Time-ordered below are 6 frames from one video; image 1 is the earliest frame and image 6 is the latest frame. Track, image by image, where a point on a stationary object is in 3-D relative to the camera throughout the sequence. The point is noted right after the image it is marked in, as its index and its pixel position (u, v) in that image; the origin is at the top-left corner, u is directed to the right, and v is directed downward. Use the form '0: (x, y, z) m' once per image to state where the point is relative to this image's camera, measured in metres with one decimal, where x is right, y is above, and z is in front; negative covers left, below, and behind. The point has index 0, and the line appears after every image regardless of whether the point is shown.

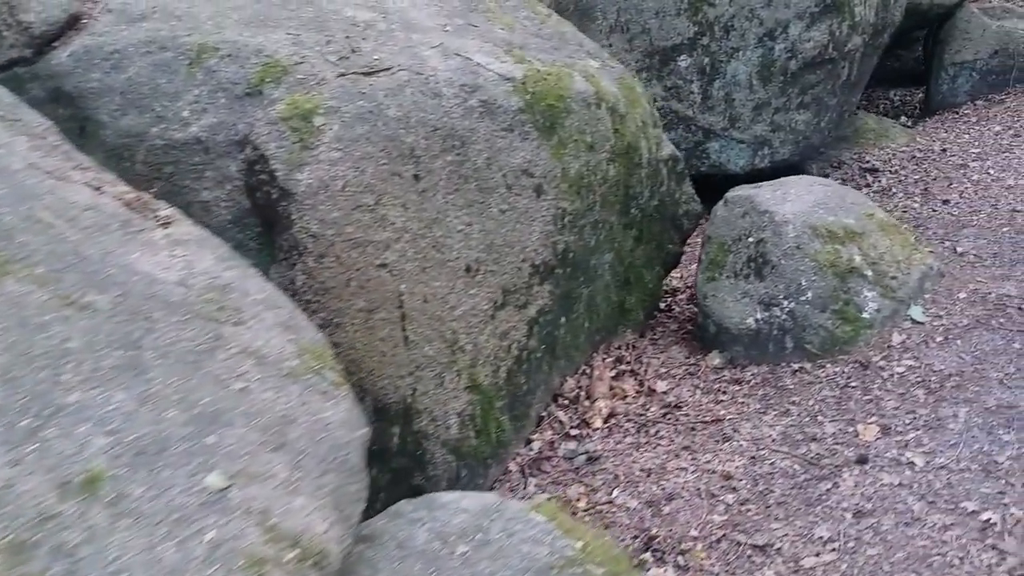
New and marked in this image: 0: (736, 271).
0: (+0.9, +0.1, +4.0) m
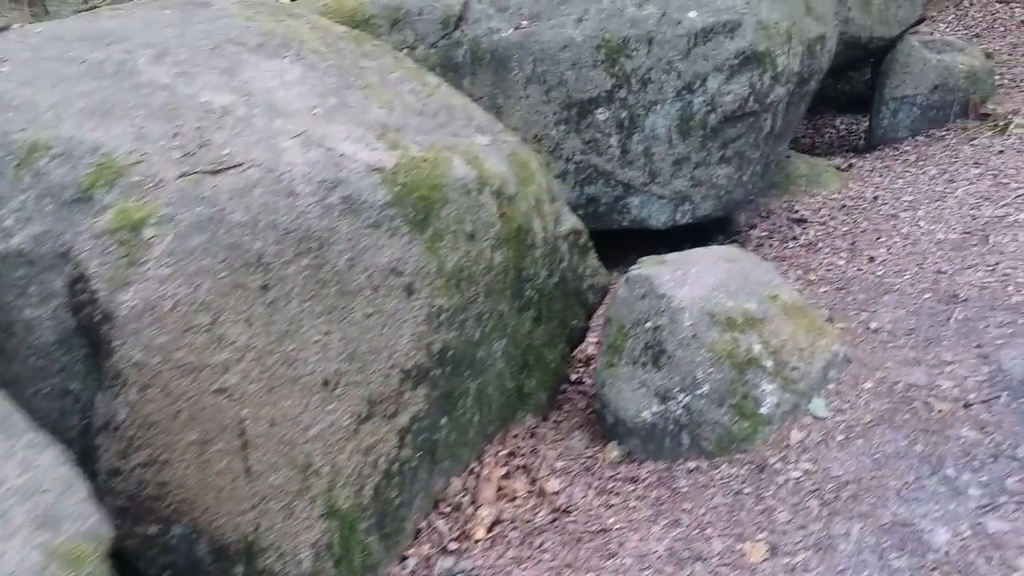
0: (+0.5, -0.3, +3.8) m
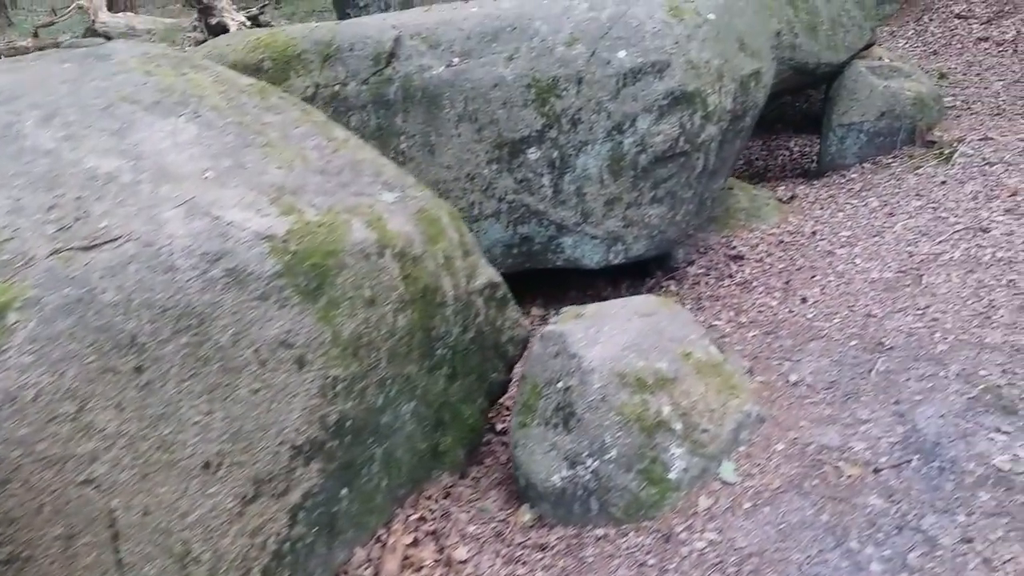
0: (+0.1, -0.5, +3.7) m
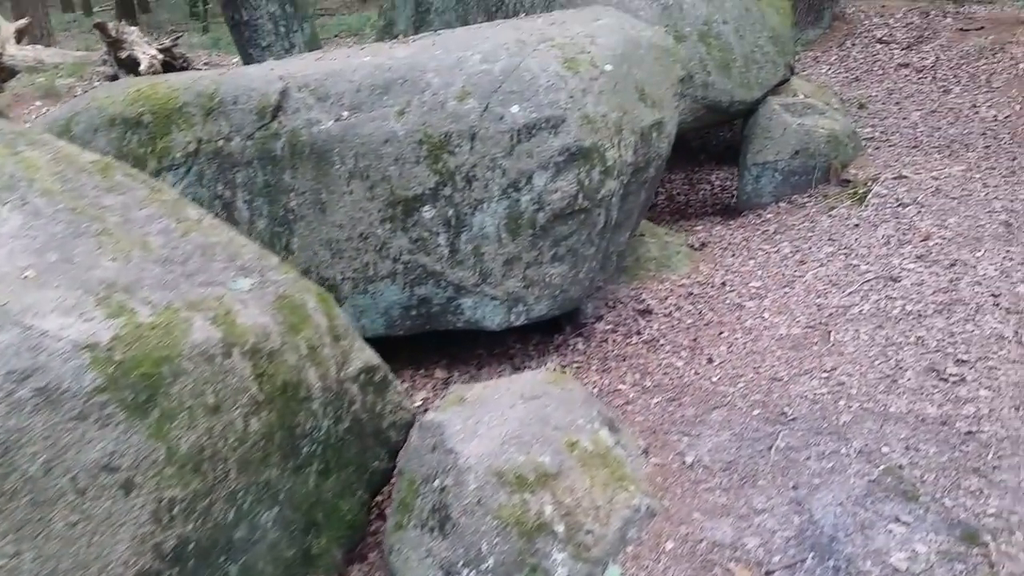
0: (-0.3, -0.9, +3.4) m
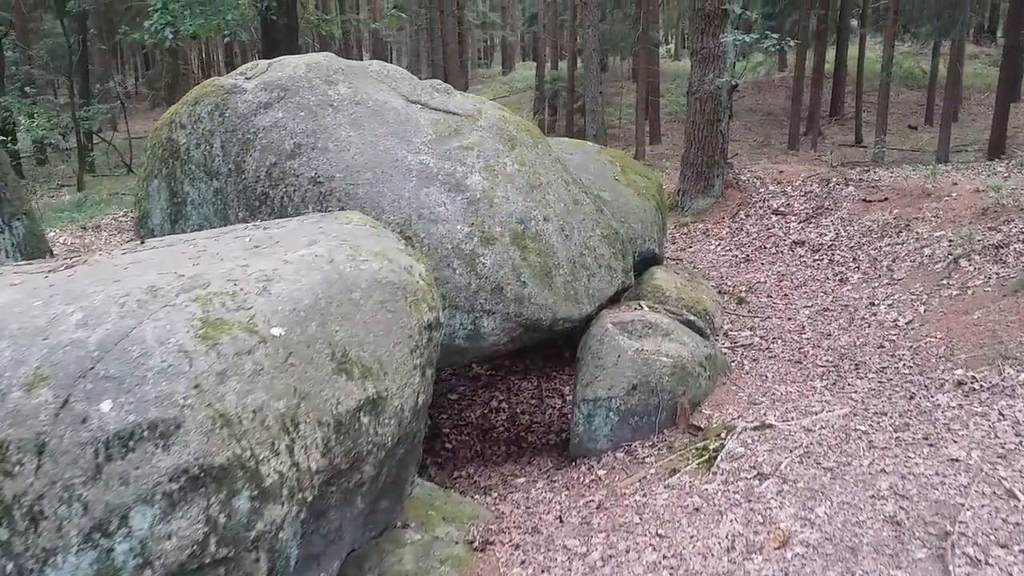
0: (-1.7, -2.0, +1.4) m
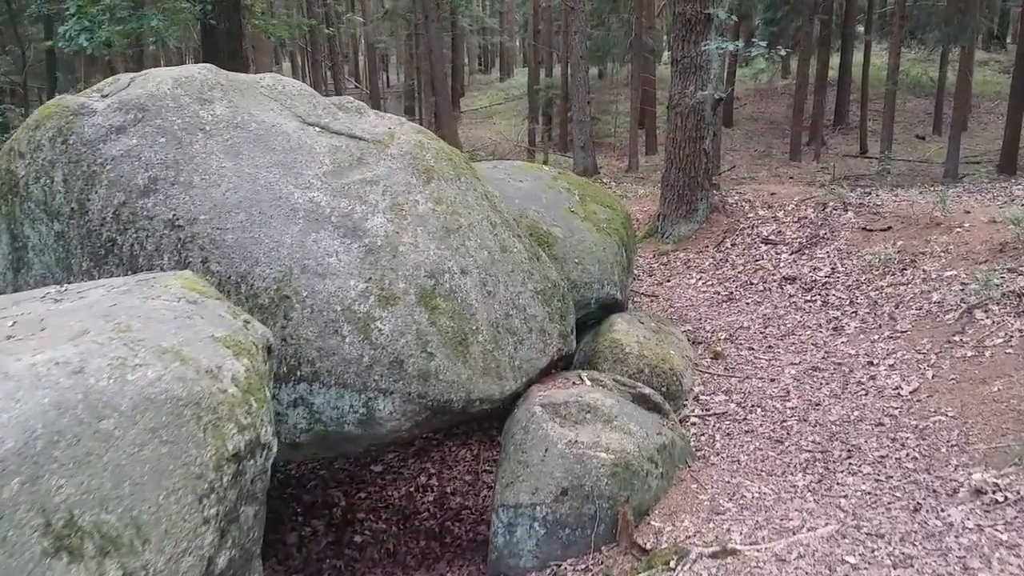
0: (-2.2, -2.4, +0.2) m
